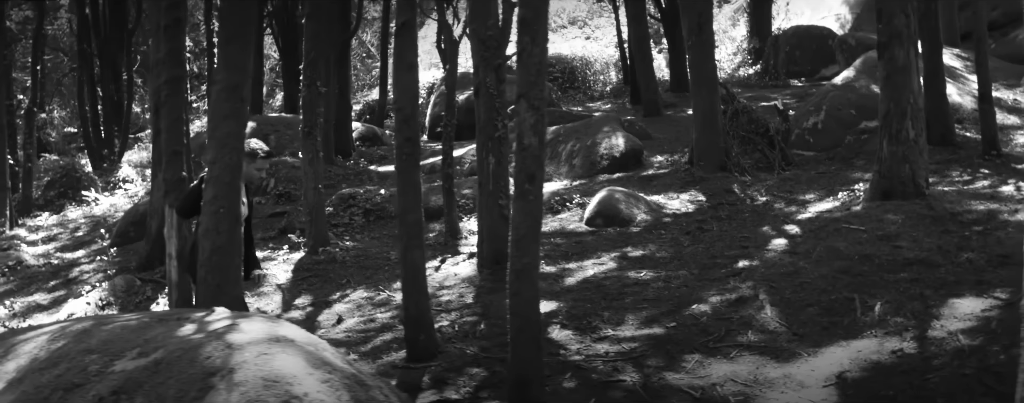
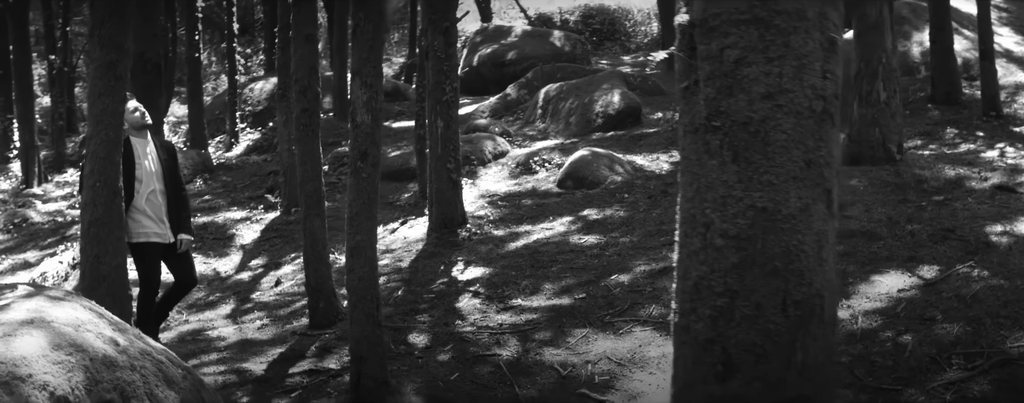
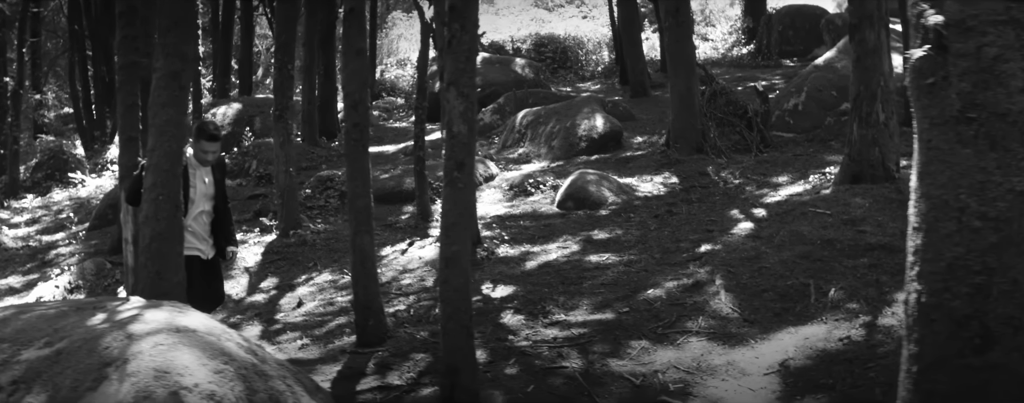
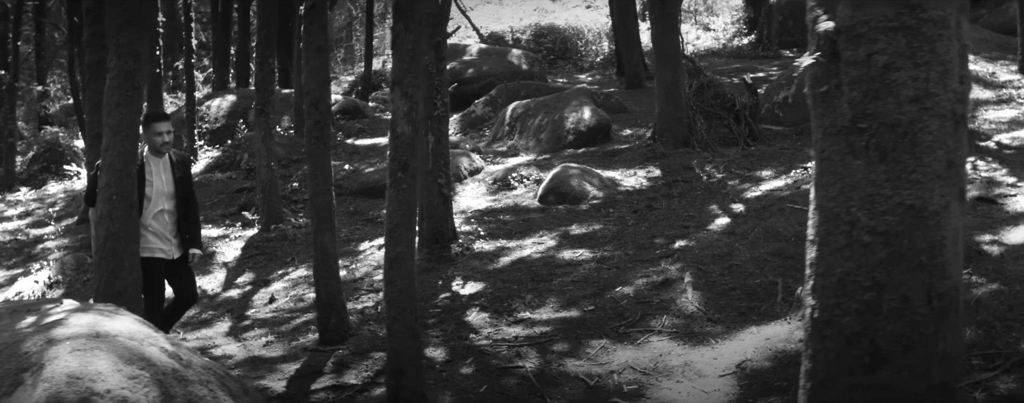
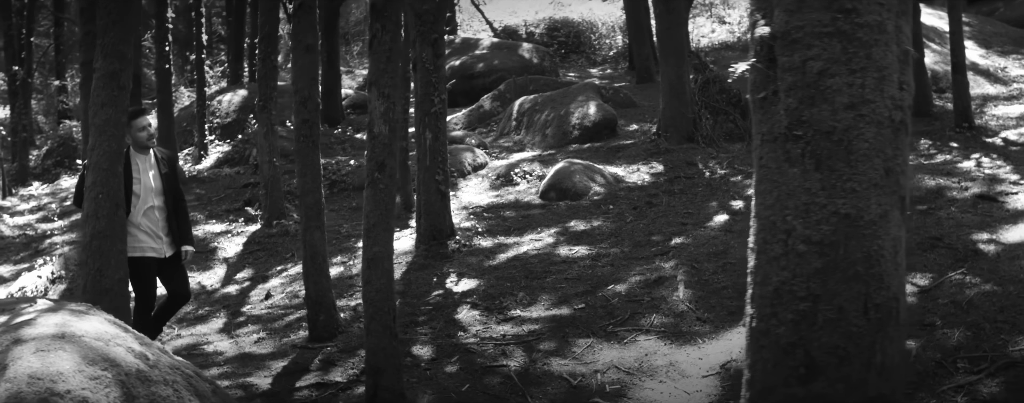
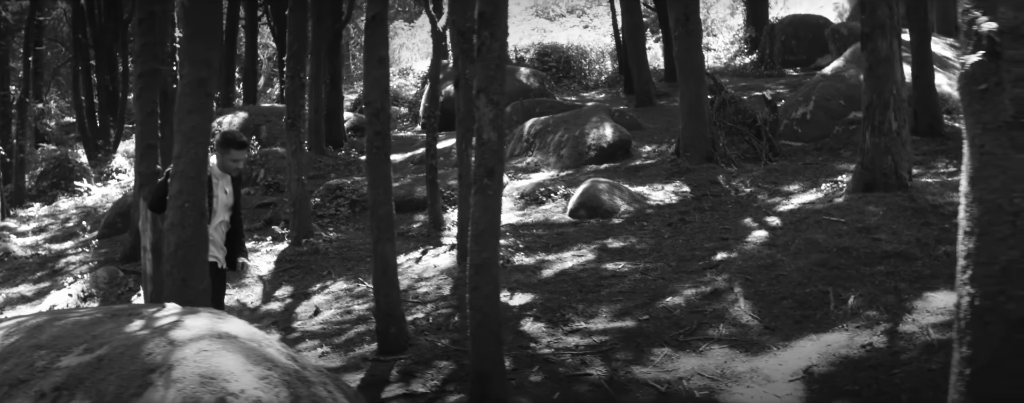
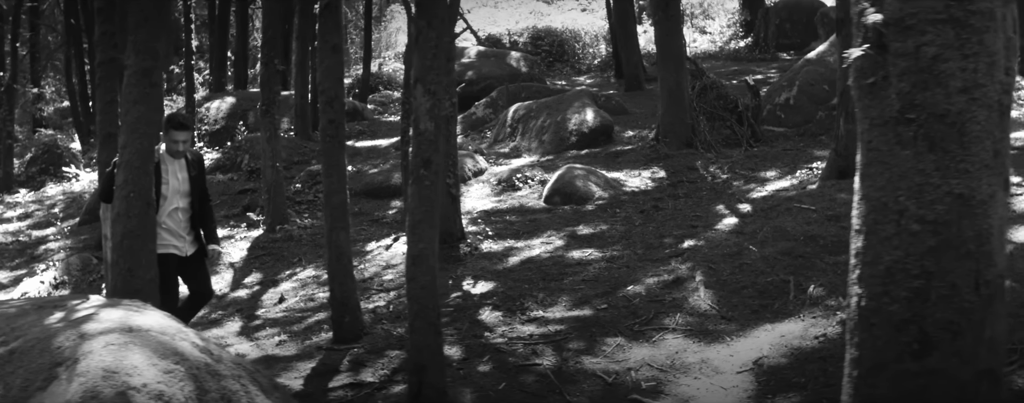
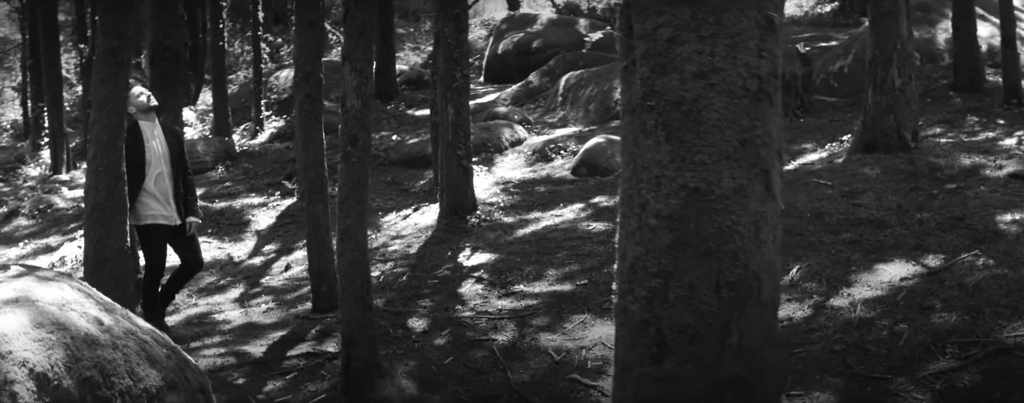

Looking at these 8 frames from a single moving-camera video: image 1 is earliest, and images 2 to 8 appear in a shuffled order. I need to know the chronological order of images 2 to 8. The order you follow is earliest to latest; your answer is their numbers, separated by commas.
6, 3, 7, 4, 5, 2, 8
